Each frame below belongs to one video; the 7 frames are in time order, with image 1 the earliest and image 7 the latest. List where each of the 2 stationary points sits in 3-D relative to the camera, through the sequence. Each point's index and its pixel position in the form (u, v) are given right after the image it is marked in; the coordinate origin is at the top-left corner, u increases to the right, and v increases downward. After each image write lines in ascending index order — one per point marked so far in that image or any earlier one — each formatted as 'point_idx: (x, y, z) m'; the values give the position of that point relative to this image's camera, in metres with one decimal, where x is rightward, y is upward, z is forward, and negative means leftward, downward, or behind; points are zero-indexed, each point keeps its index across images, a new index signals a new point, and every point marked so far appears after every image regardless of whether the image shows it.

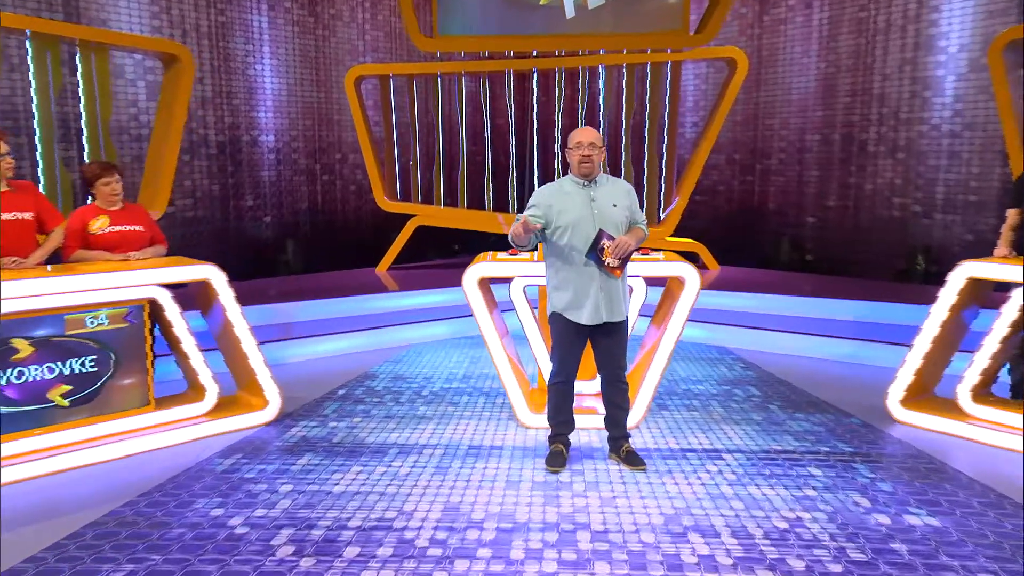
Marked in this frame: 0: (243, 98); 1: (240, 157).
0: (-1.1, +0.8, +5.9) m
1: (-1.2, +0.6, +5.9) m
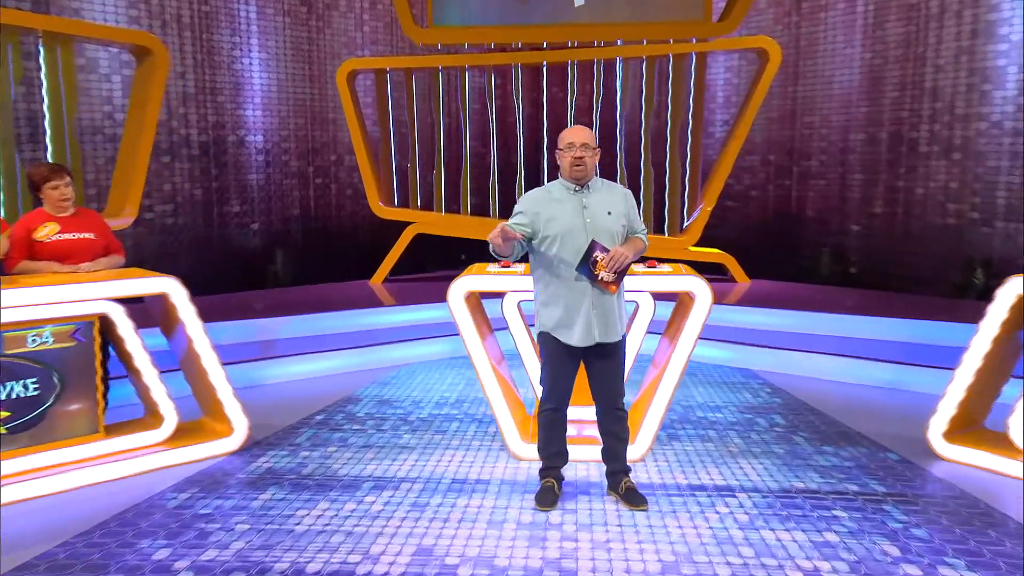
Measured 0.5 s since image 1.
0: (-1.1, +0.8, +5.4) m
1: (-1.1, +0.5, +5.5) m
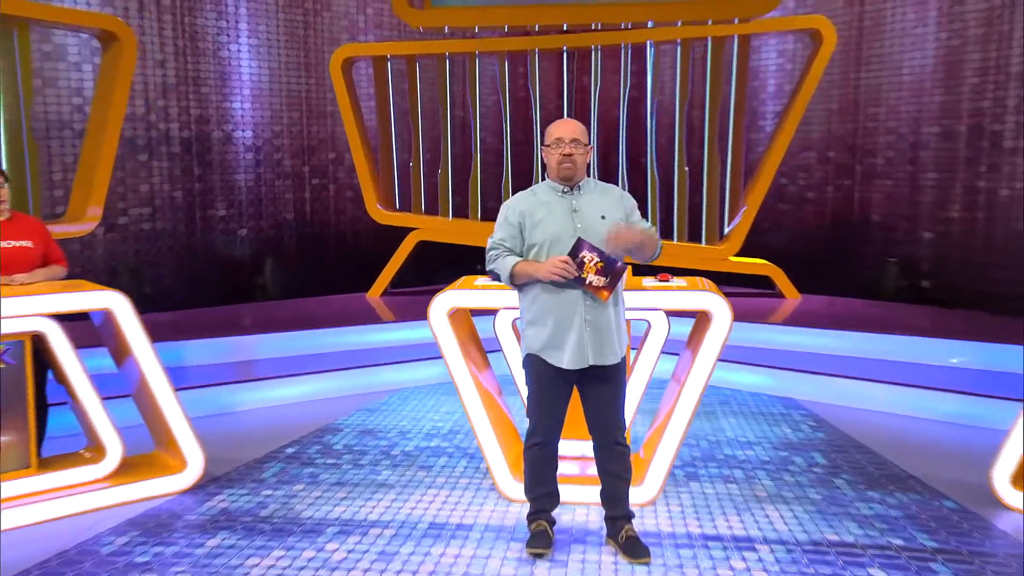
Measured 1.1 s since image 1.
0: (-1.0, +0.7, +4.9) m
1: (-1.1, +0.5, +4.9) m
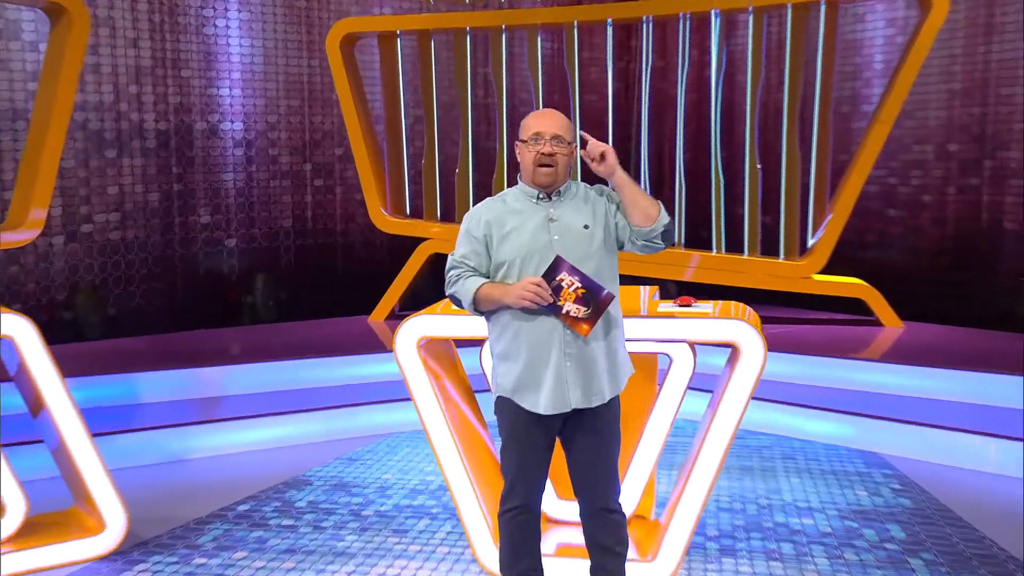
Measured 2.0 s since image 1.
0: (-0.9, +0.7, +4.1) m
1: (-1.0, +0.4, +4.2) m
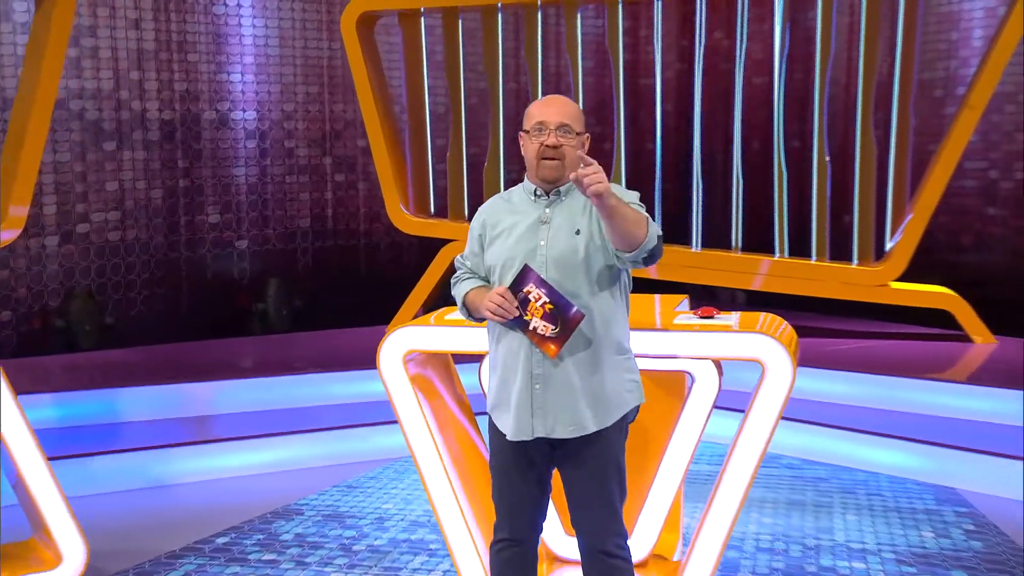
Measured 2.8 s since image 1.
0: (-0.8, +0.6, +3.8) m
1: (-0.9, +0.4, +3.8) m
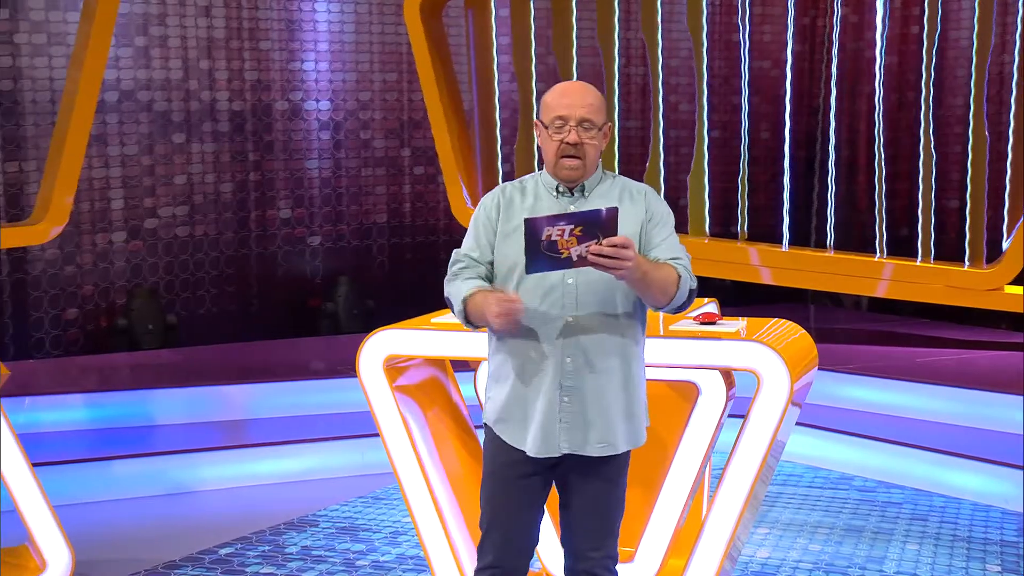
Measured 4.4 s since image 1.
0: (-0.6, +0.6, +3.6) m
1: (-0.6, +0.4, +3.6) m
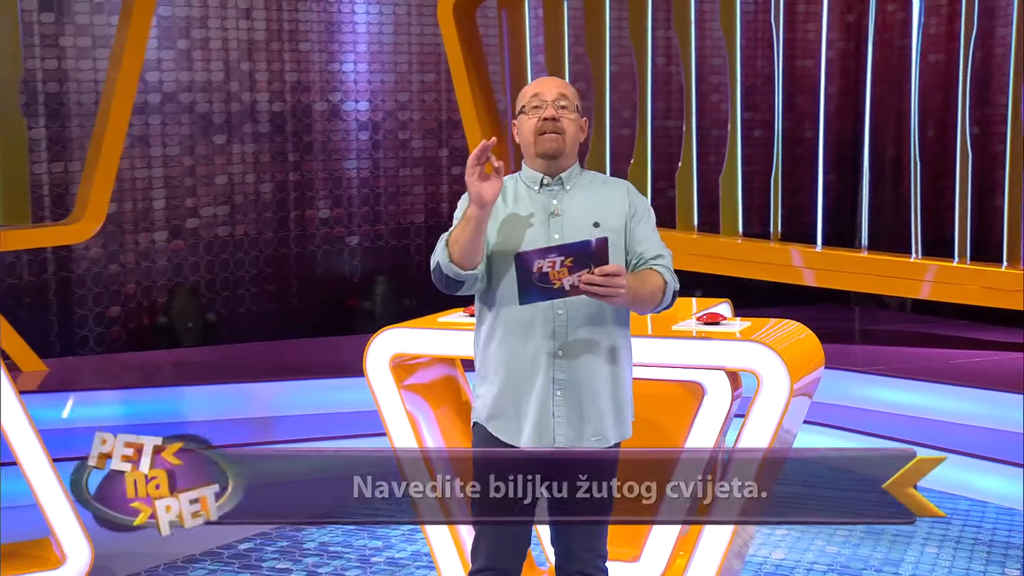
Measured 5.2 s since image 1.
0: (-0.5, +0.6, +3.6) m
1: (-0.5, +0.4, +3.7) m
